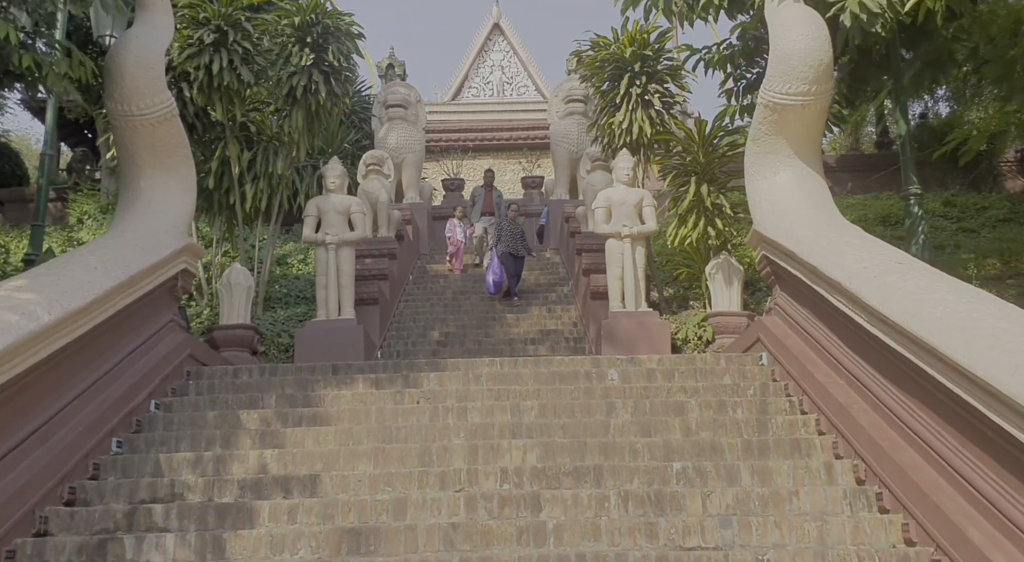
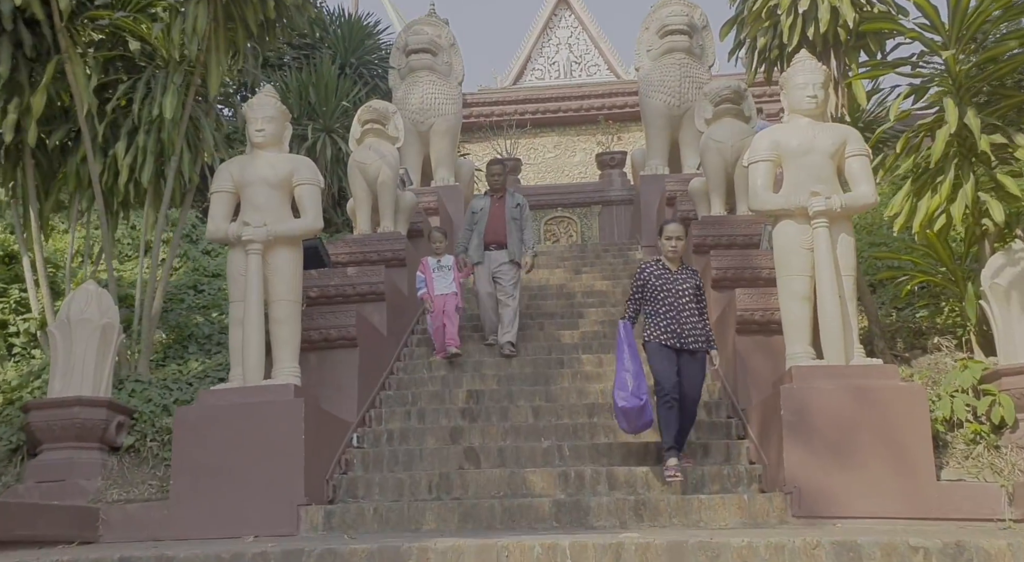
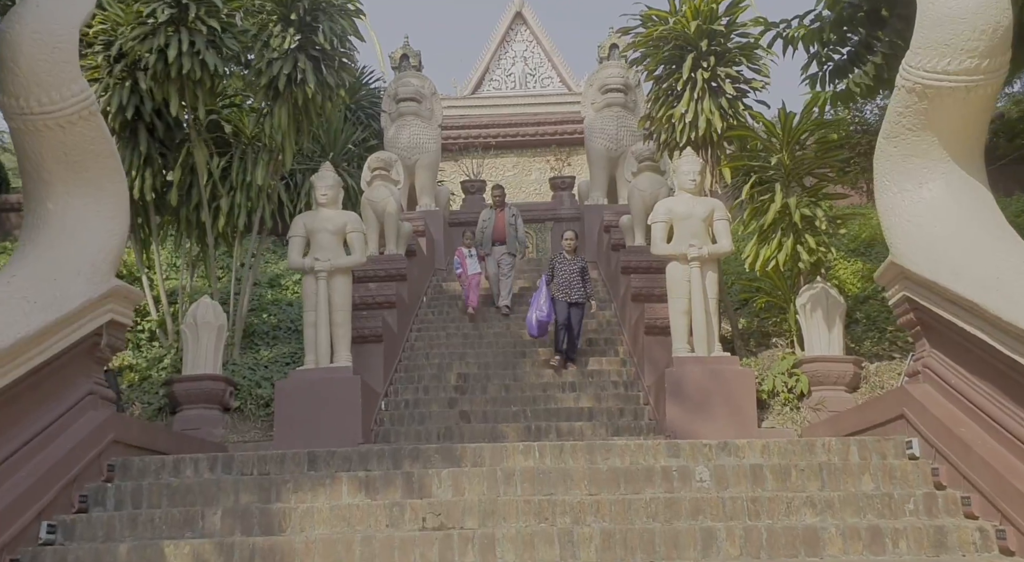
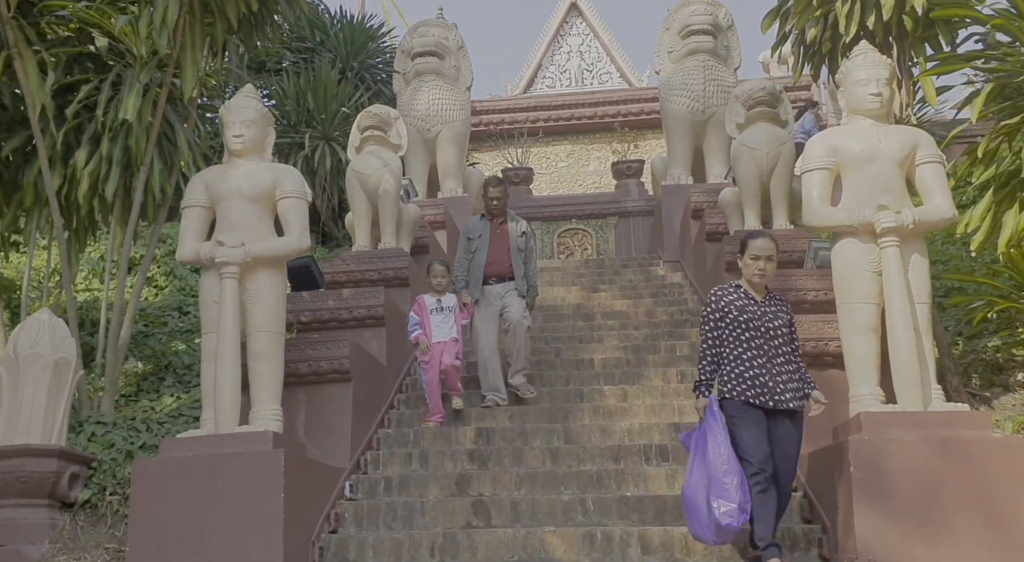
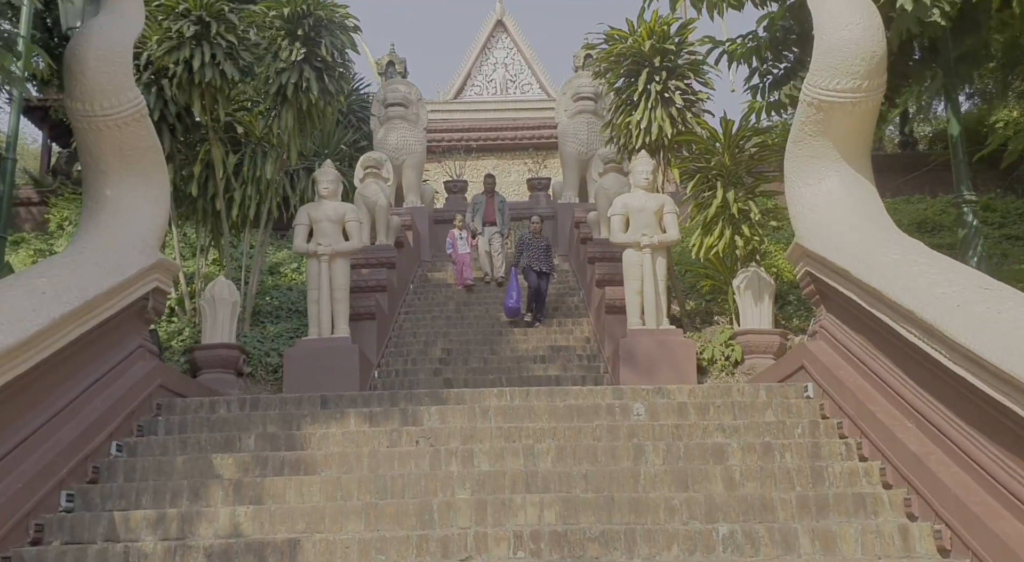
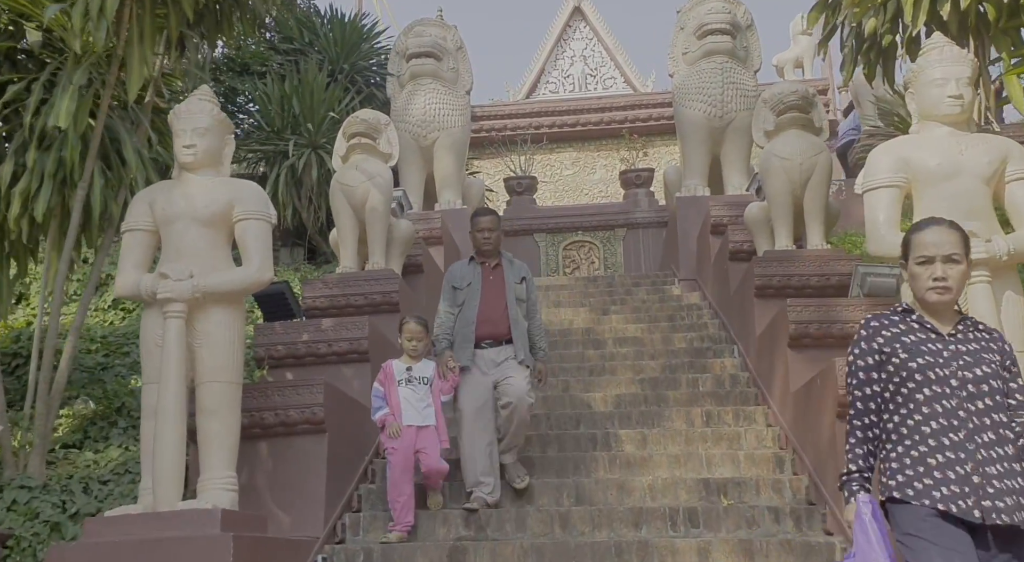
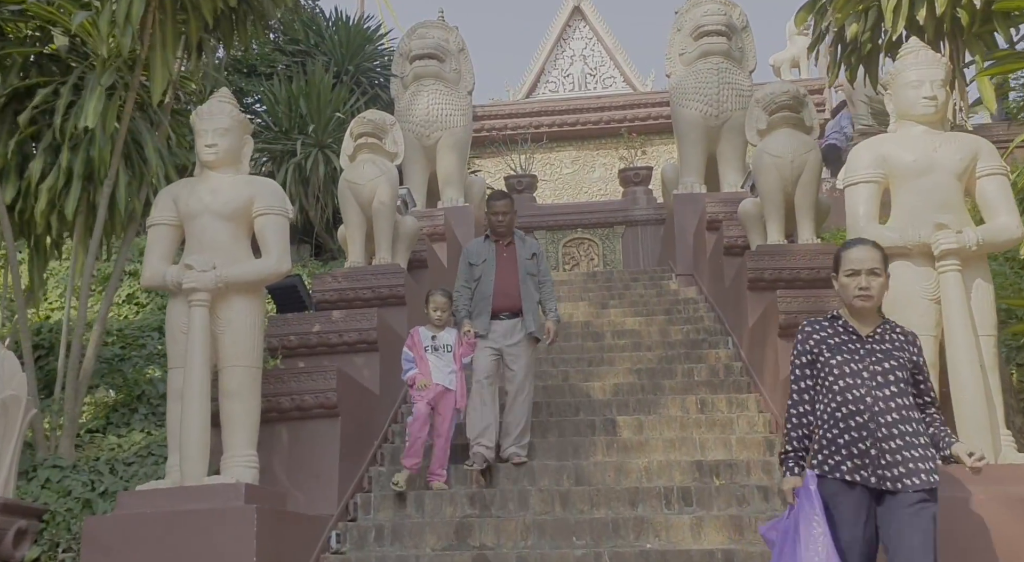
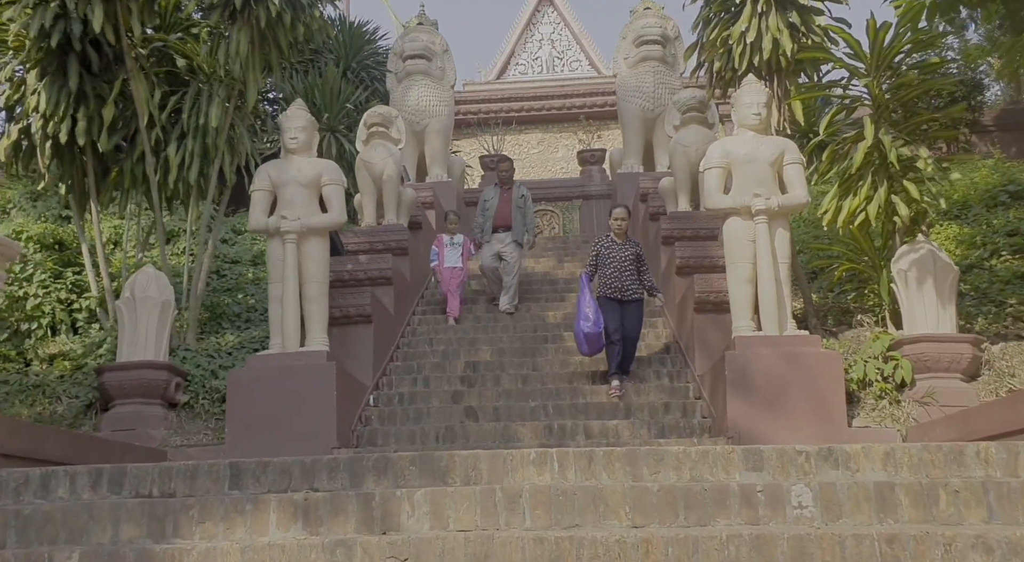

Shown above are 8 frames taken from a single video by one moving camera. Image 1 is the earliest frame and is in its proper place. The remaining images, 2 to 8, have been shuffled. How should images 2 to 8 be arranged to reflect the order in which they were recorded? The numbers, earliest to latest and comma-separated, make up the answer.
5, 3, 8, 2, 4, 7, 6
